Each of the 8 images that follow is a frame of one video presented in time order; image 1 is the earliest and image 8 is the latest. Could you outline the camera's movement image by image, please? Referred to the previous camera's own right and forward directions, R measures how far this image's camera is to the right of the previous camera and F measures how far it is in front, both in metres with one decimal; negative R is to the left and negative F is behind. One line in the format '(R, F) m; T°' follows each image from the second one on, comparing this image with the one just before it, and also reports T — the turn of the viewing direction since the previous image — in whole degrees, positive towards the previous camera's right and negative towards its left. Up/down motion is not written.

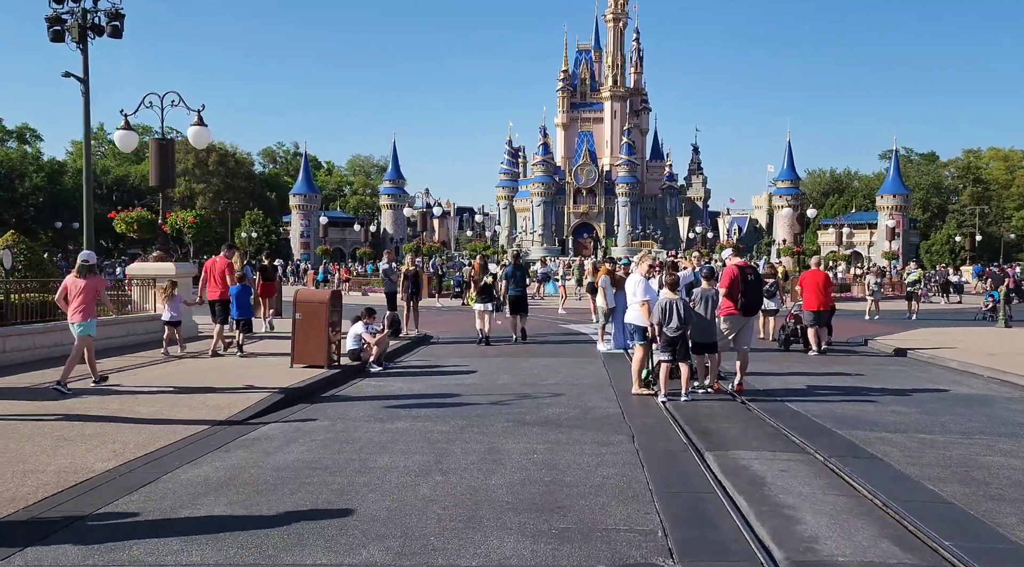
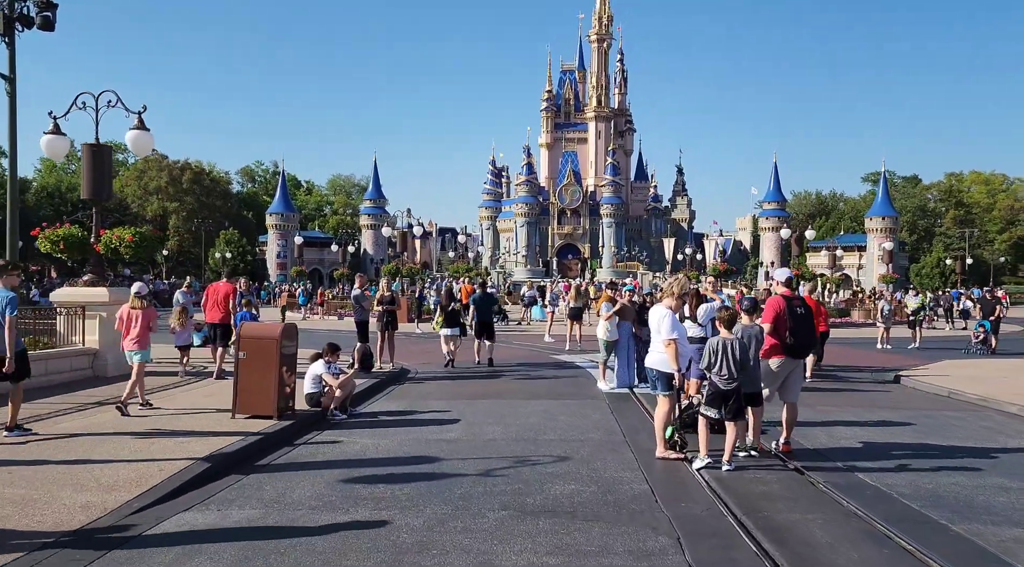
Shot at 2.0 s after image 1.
(-0.1, +2.2) m; +1°
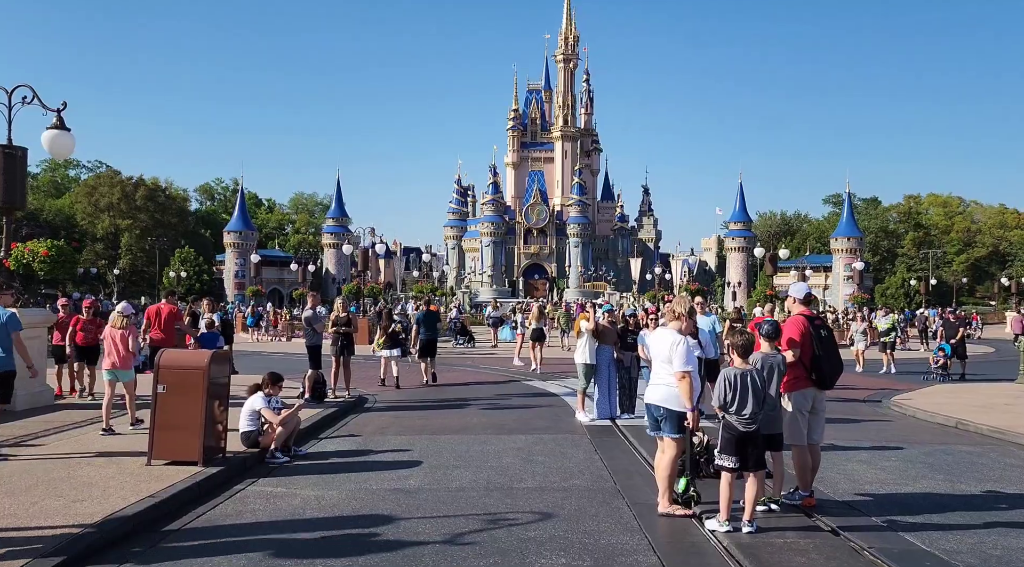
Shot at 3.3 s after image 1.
(-0.1, +1.5) m; +2°
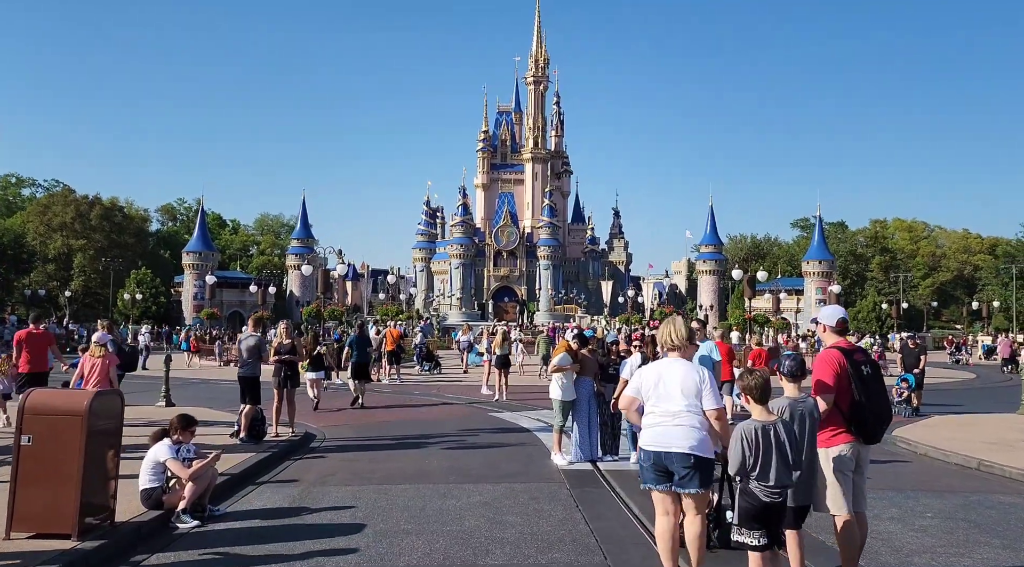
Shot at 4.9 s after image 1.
(0.0, +1.7) m; +2°
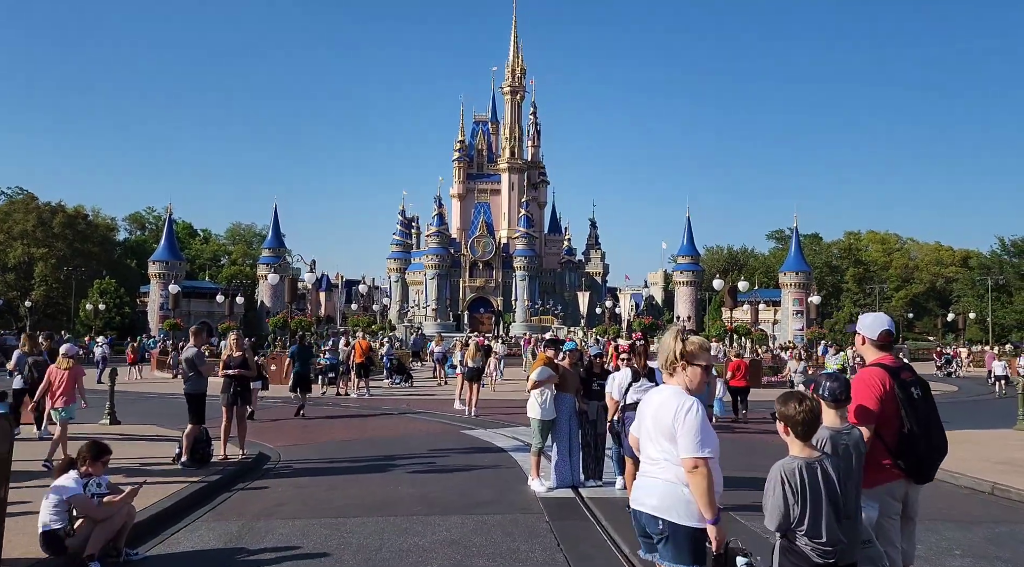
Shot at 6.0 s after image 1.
(0.0, +1.2) m; +1°
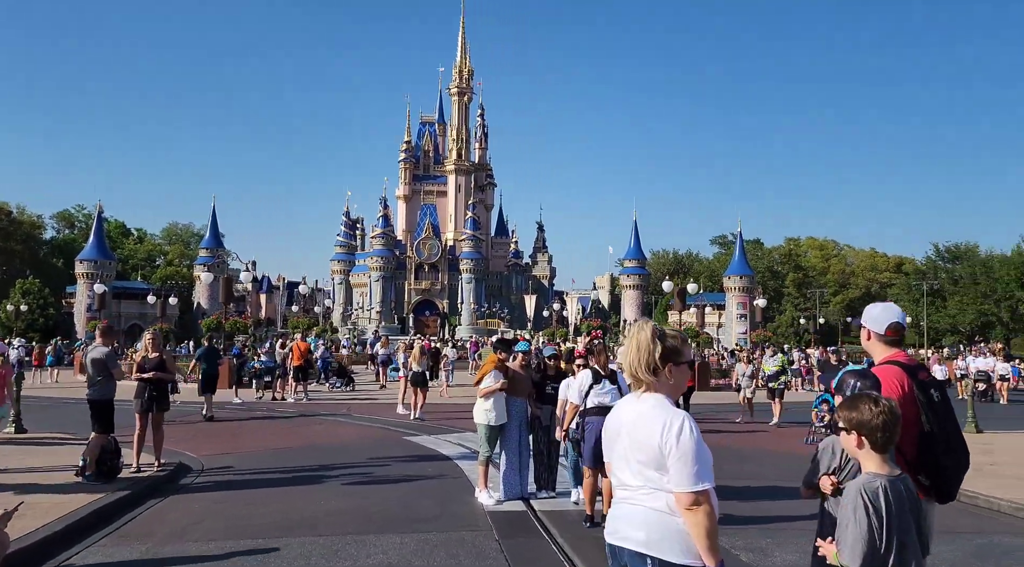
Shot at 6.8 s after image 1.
(0.0, +1.0) m; +3°
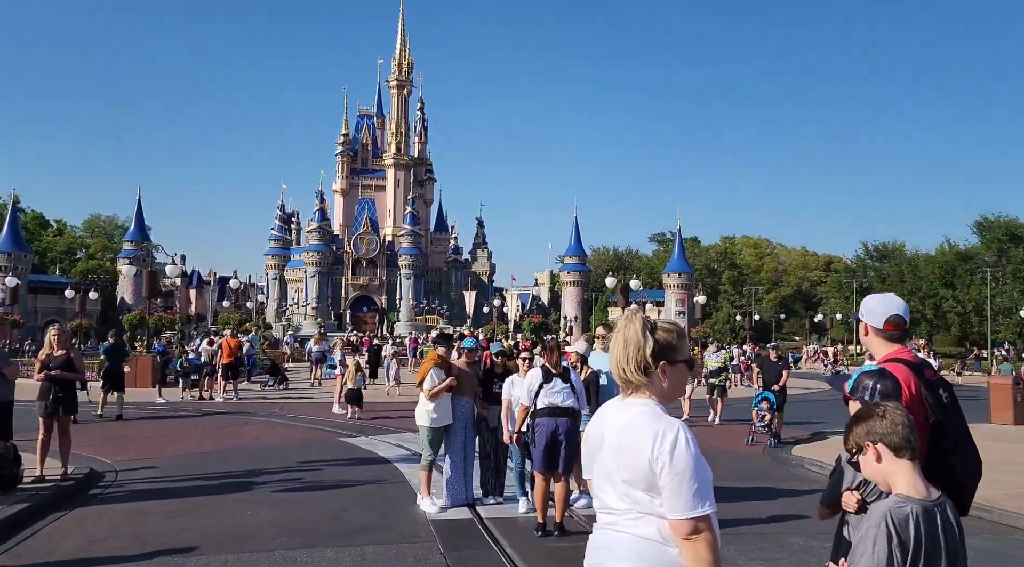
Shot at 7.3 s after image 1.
(-0.1, +0.8) m; +4°
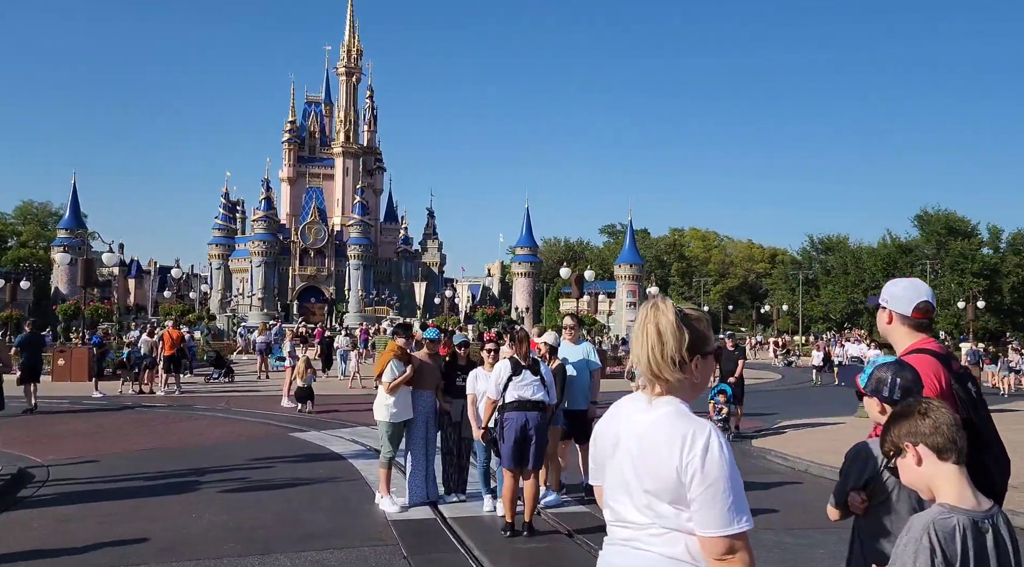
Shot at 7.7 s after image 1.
(-0.1, +0.5) m; +3°
